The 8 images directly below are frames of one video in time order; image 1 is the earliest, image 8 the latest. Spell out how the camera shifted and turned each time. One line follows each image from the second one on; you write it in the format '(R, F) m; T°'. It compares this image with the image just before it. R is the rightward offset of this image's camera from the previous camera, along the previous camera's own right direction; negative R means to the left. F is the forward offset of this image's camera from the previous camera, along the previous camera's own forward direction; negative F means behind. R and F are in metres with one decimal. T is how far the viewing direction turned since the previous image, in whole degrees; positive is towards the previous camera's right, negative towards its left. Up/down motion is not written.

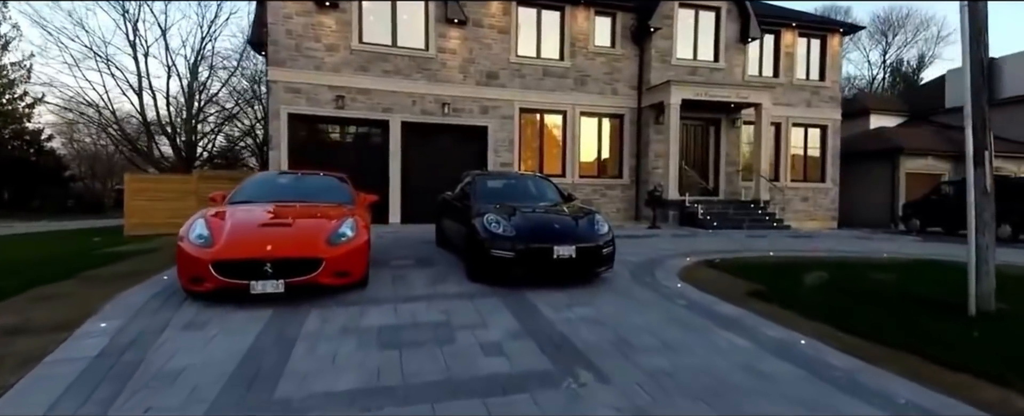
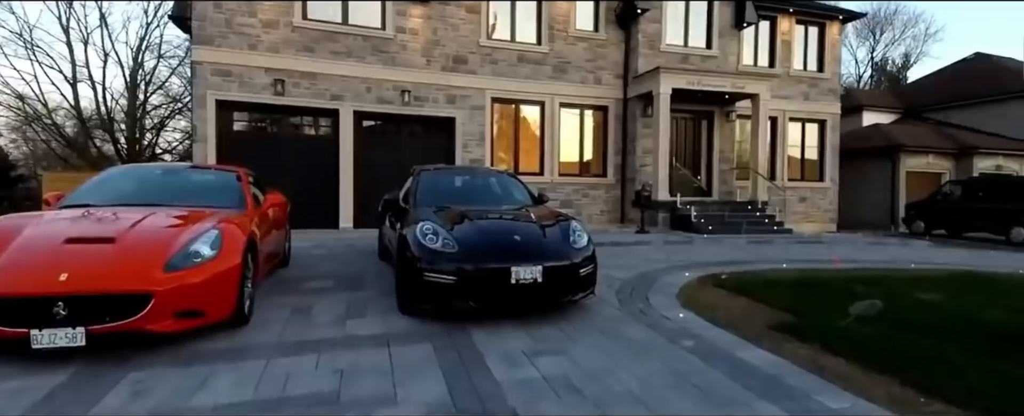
(+0.4, +1.6) m; +2°
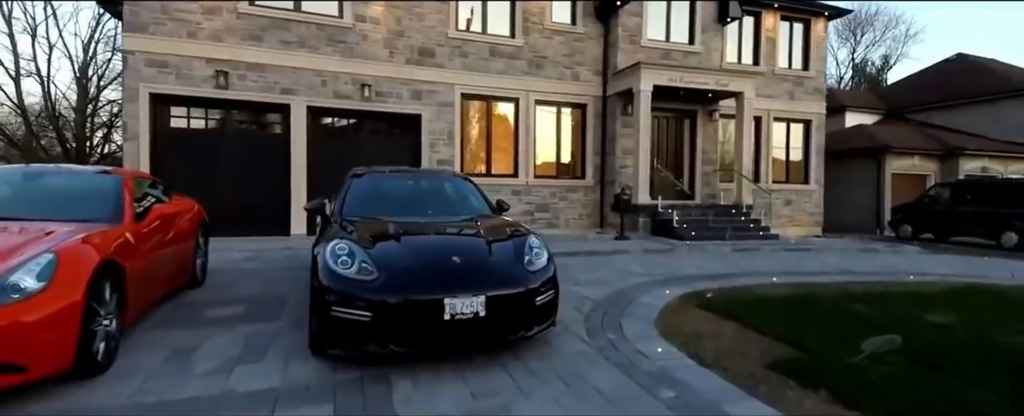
(+0.3, +0.8) m; +2°
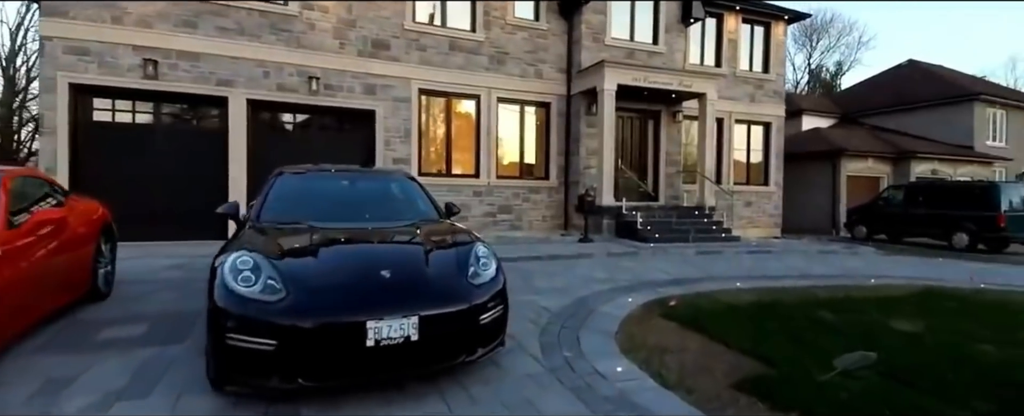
(+0.2, +0.4) m; +4°
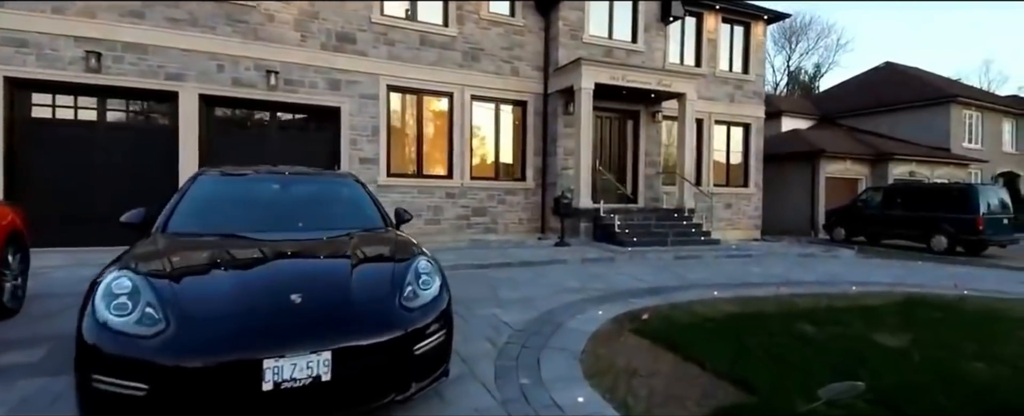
(+0.2, +0.4) m; +2°
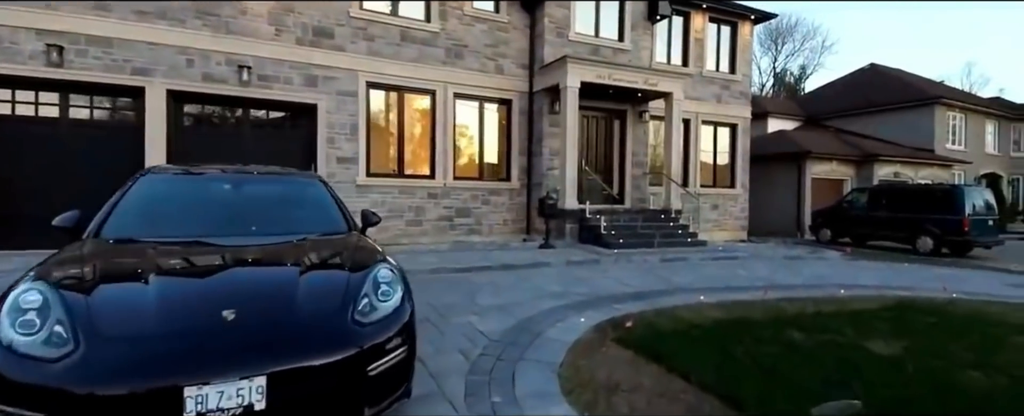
(+0.1, +0.3) m; +1°
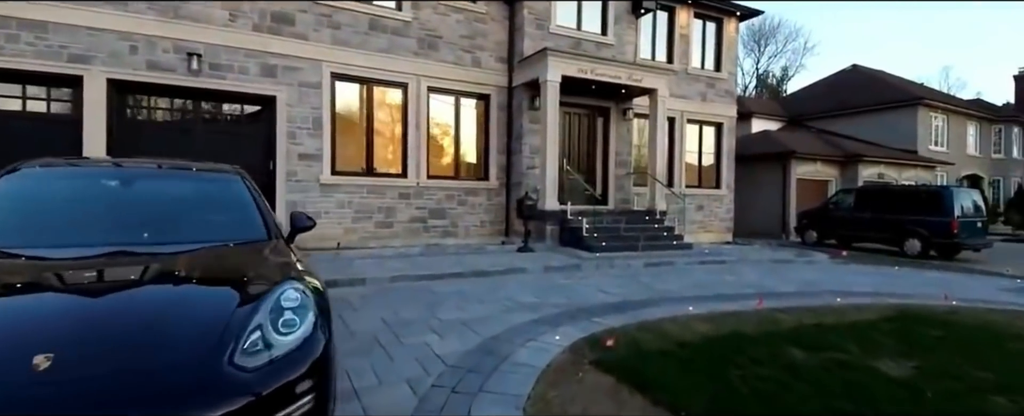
(+0.2, +0.6) m; +2°
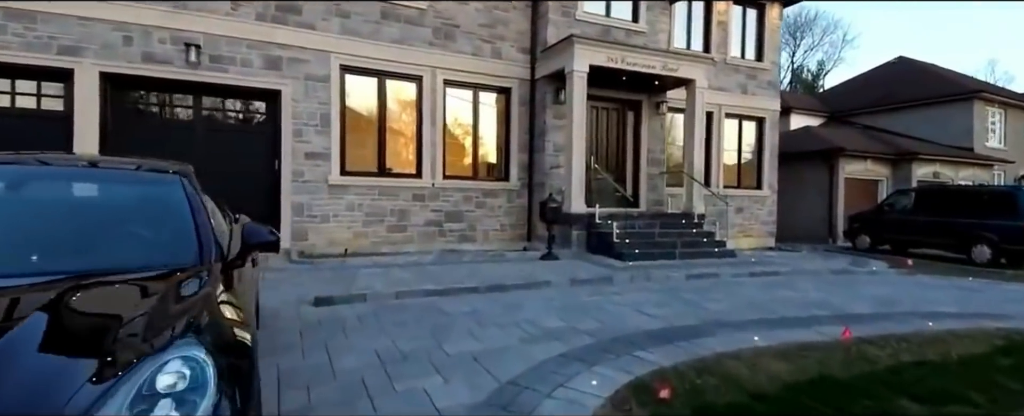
(0.0, +0.9) m; -3°
